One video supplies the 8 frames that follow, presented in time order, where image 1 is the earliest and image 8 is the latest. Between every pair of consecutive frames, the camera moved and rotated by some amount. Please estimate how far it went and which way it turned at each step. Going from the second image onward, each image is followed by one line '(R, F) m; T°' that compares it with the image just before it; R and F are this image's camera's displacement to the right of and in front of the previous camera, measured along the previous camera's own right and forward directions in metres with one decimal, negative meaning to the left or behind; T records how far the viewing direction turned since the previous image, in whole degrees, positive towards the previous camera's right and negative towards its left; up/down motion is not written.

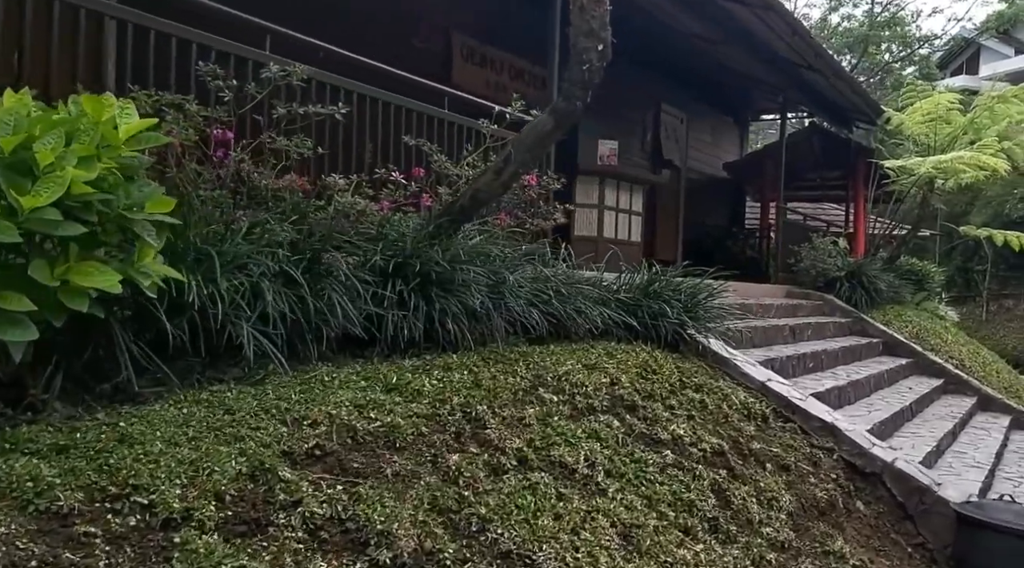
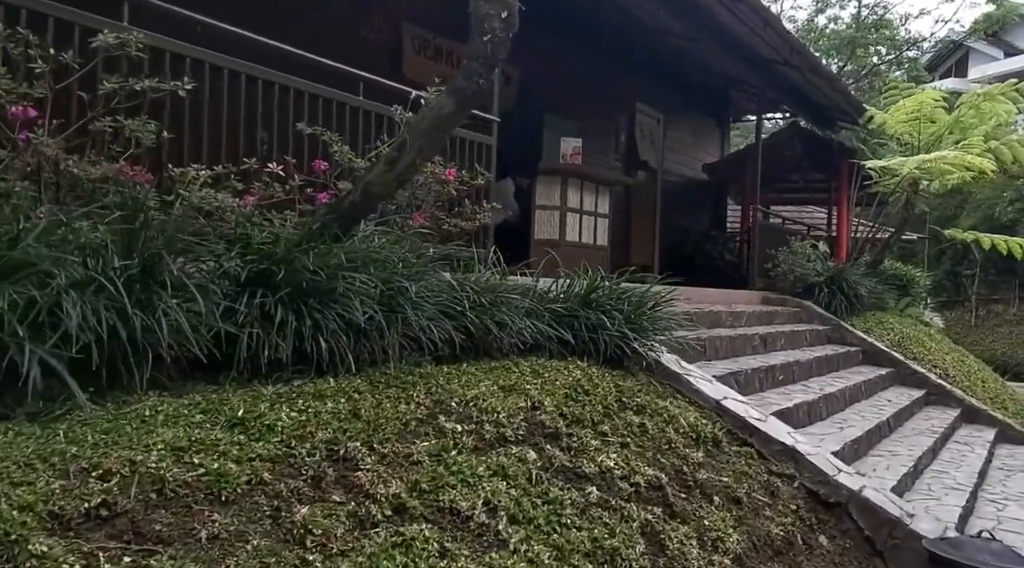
(+0.3, +0.5) m; +1°
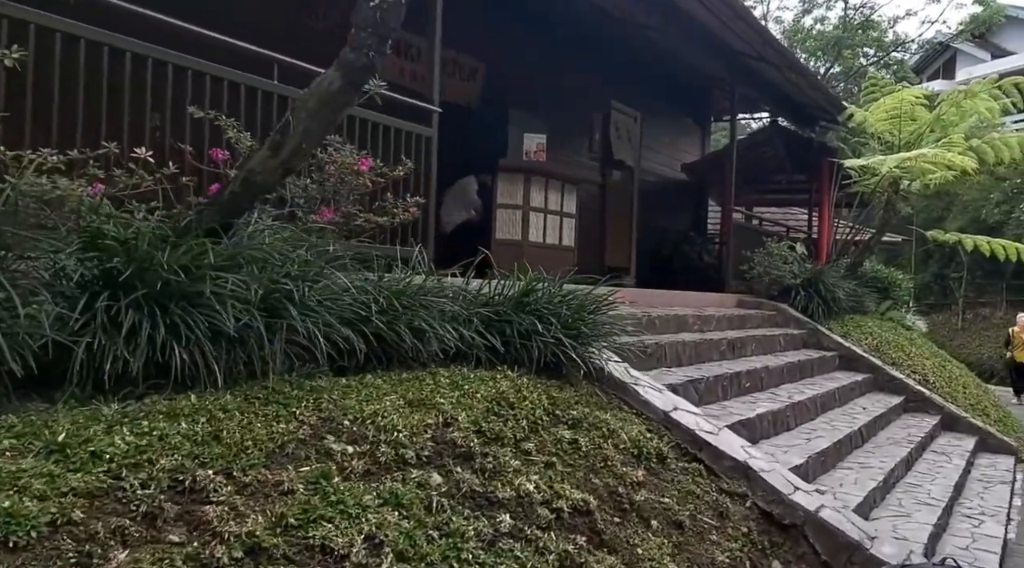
(+0.3, +0.3) m; +1°
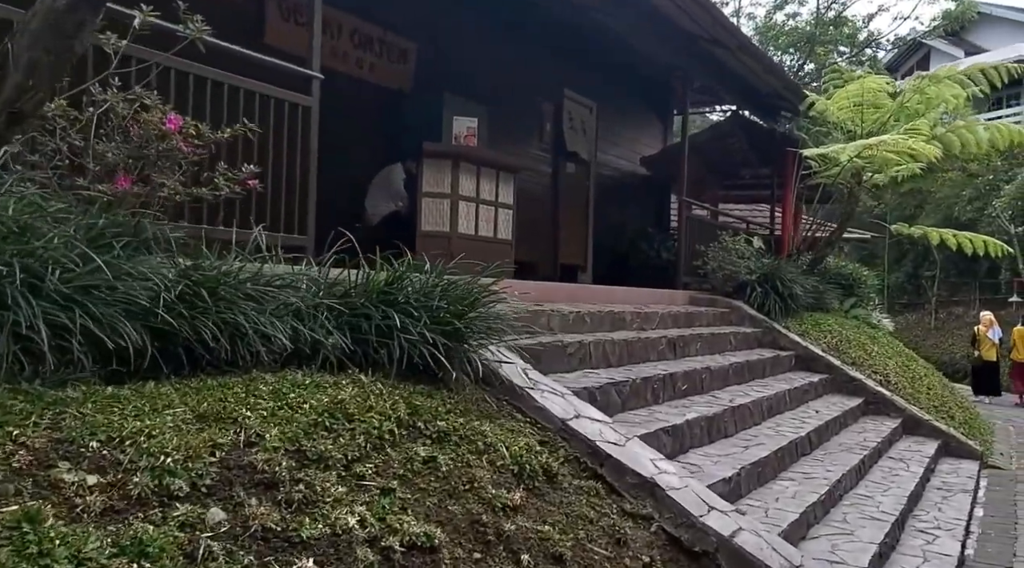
(+0.5, +0.6) m; +1°
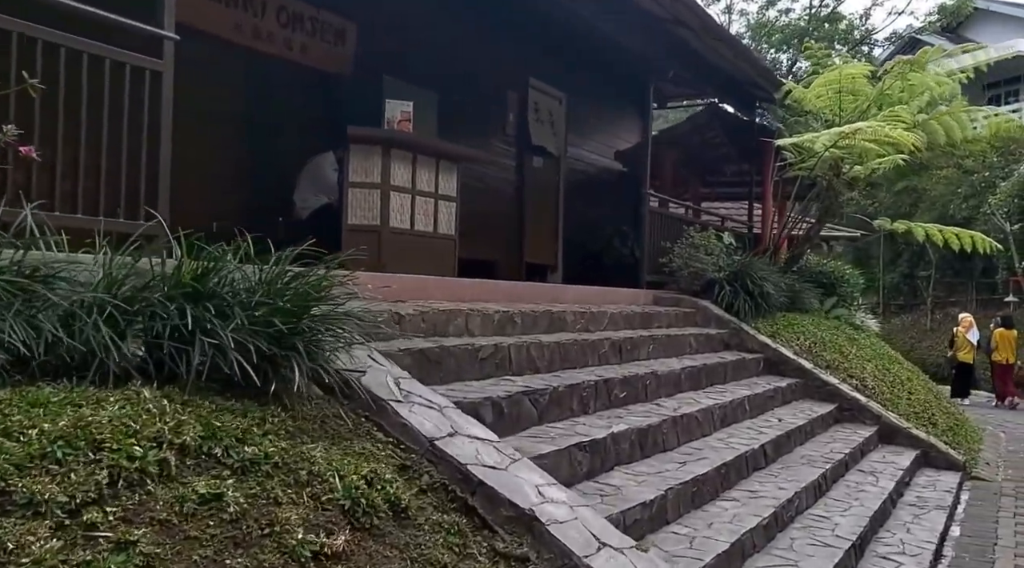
(+0.5, +0.6) m; 0°
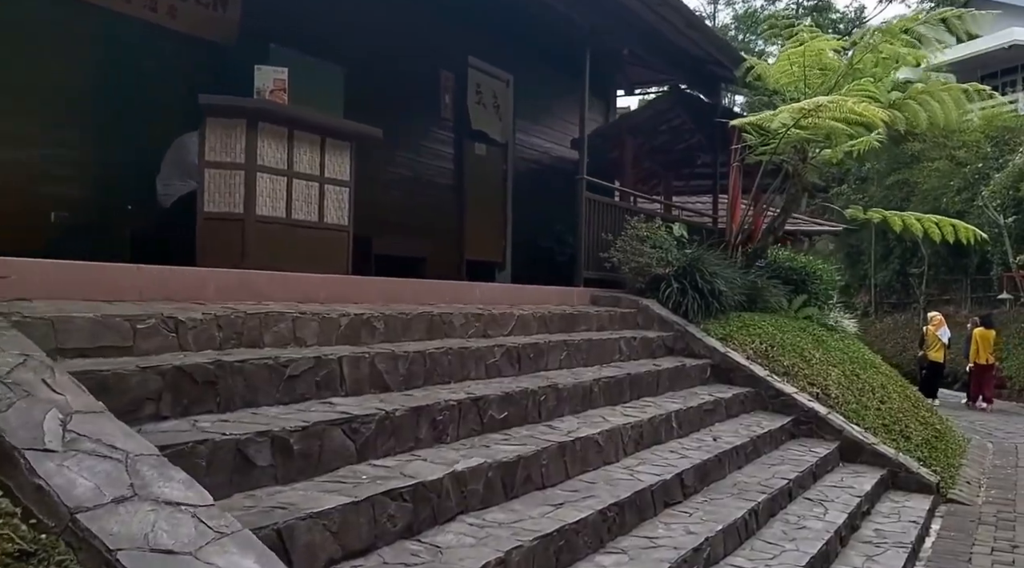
(+0.7, +1.0) m; 0°
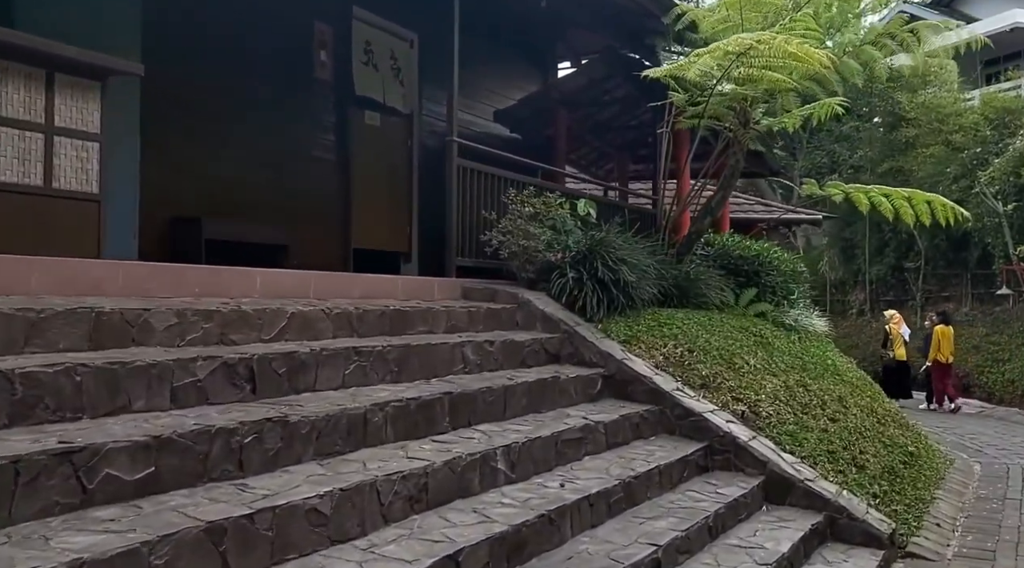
(+1.1, +1.7) m; 0°
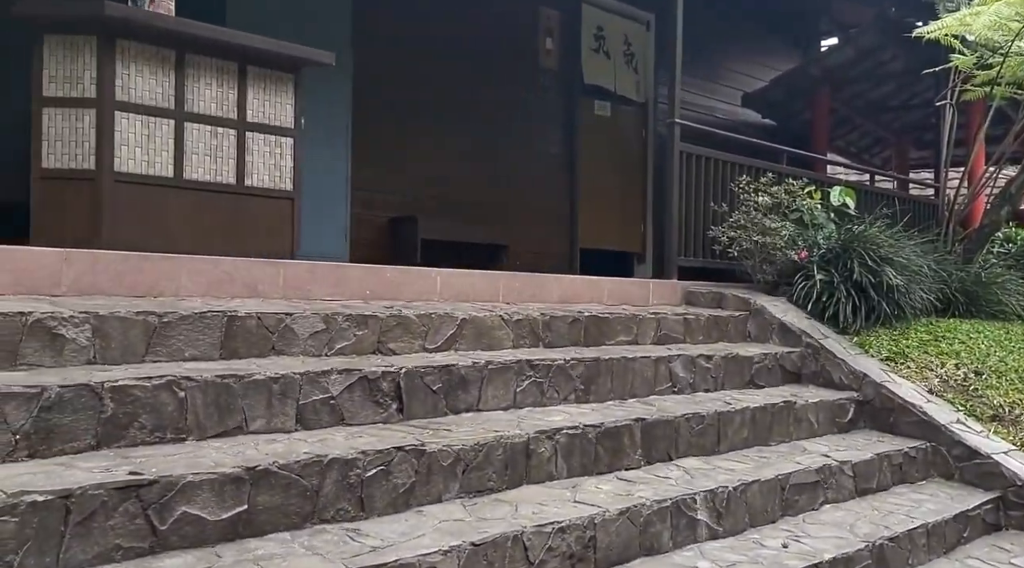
(+0.2, +0.8) m; -17°
